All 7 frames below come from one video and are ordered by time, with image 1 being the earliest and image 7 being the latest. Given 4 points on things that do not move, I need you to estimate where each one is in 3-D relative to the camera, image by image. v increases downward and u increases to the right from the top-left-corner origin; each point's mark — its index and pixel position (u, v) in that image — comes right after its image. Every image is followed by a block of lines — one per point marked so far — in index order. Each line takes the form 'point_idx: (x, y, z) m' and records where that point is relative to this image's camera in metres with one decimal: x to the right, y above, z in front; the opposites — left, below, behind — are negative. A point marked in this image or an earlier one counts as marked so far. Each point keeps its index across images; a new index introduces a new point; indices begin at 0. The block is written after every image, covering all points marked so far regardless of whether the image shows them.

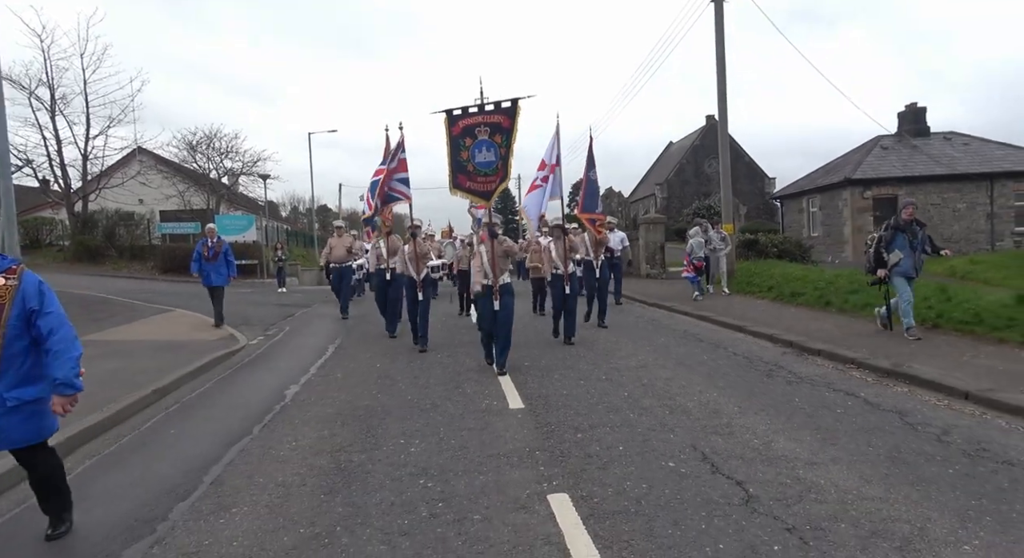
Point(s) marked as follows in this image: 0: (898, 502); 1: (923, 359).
0: (+2.2, -1.3, +4.0) m
1: (+4.6, -0.9, +7.7) m
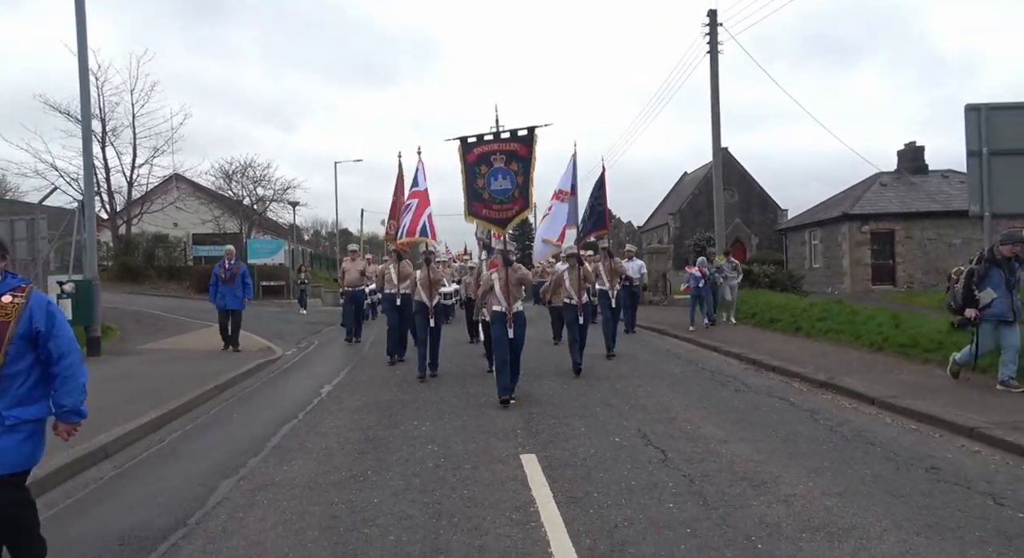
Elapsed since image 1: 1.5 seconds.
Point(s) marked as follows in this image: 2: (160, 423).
0: (+2.1, -1.5, +5.5) m
1: (+4.5, -1.3, +9.2) m
2: (-4.1, -1.7, +8.0) m
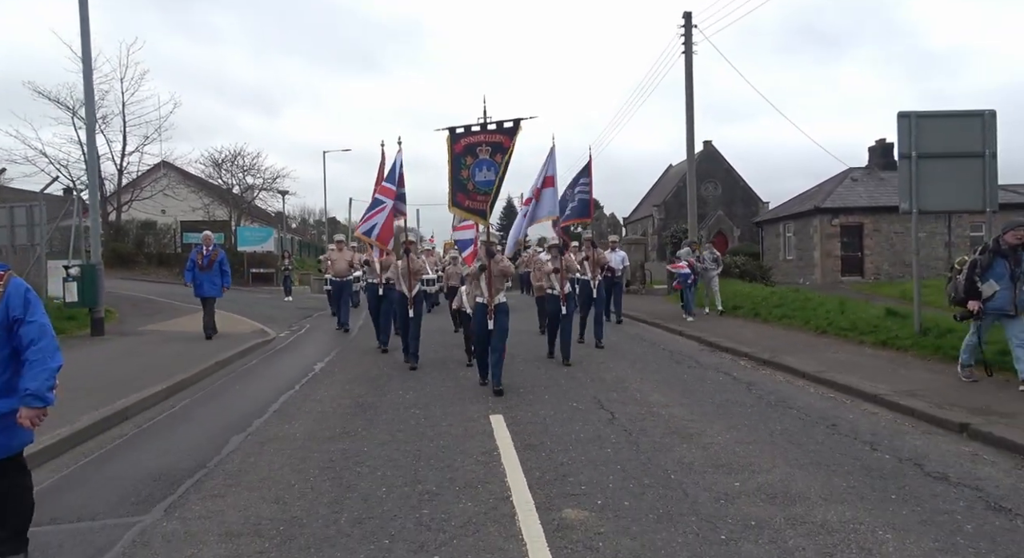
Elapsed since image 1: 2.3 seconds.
0: (+1.8, -1.3, +6.5) m
1: (+4.2, -1.1, +10.3) m
2: (-4.4, -1.5, +8.9) m
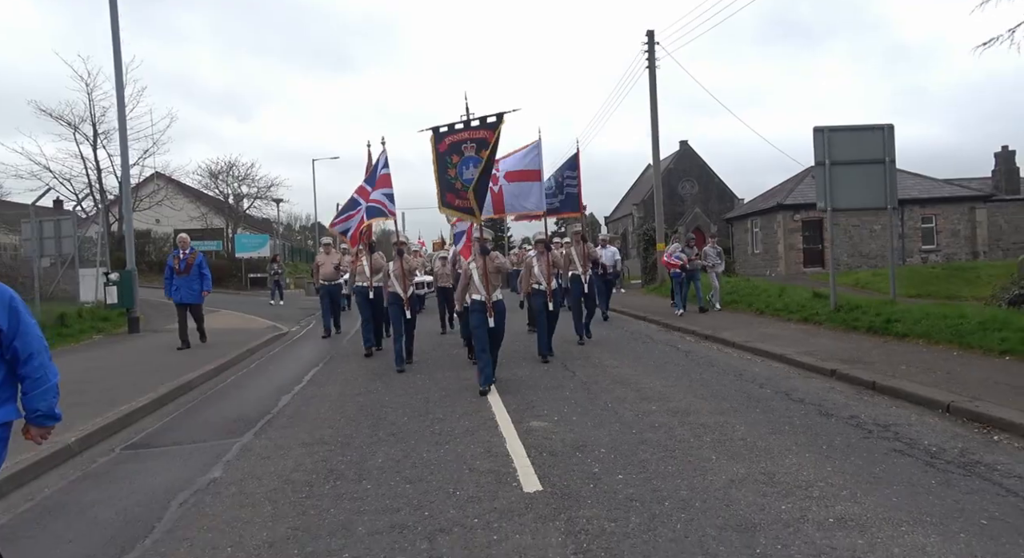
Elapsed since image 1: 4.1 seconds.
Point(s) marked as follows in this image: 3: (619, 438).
0: (+1.6, -1.2, +8.5) m
1: (+3.9, -0.9, +12.3) m
2: (-4.7, -1.5, +10.8) m
3: (+0.9, -1.3, +5.6) m
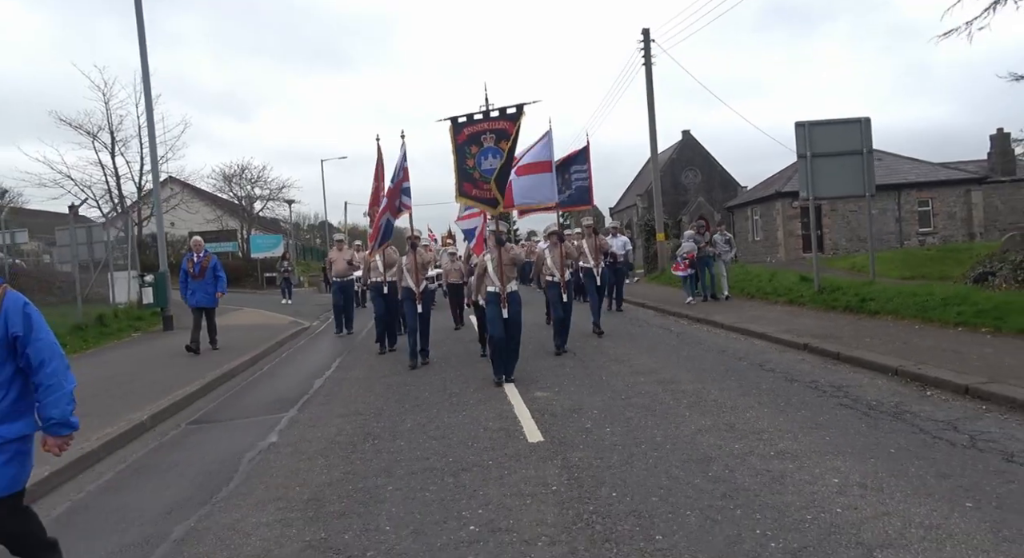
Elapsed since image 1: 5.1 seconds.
0: (+1.7, -1.0, +9.5) m
1: (+4.0, -0.7, +13.3) m
2: (-4.5, -1.4, +11.9) m
3: (+0.9, -1.2, +6.6) m
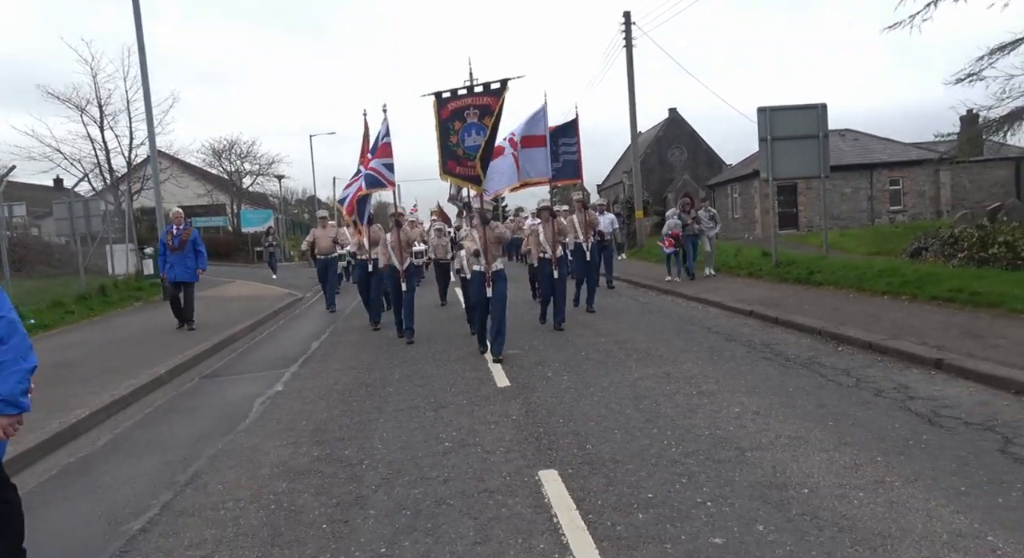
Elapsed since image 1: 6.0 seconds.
0: (+1.3, -0.6, +10.6) m
1: (+3.6, -0.1, +14.4) m
2: (-4.9, -0.9, +12.9) m
3: (+0.6, -0.9, +7.7) m
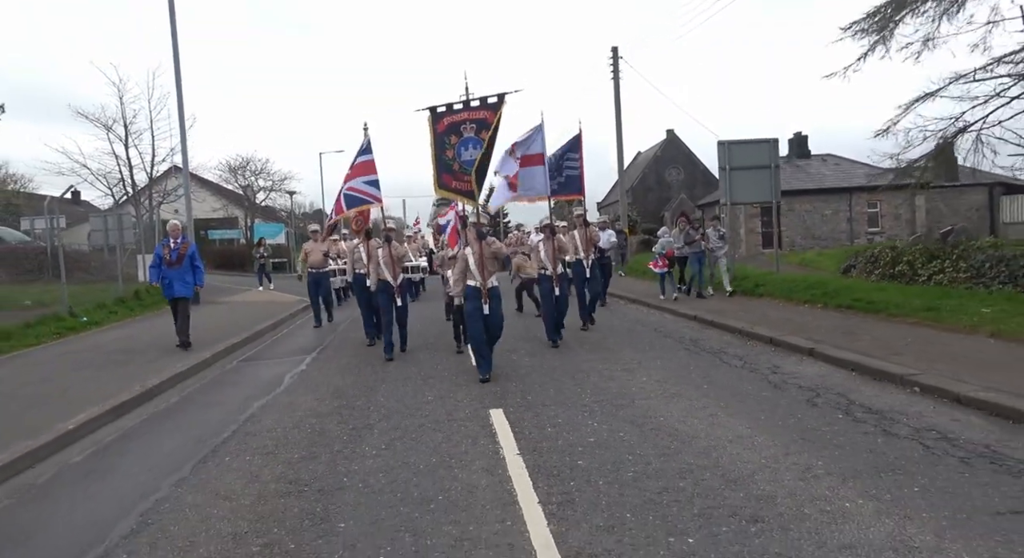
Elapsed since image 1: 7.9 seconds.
0: (+1.0, -0.8, +12.5) m
1: (+3.4, -0.4, +16.3) m
2: (-5.2, -1.1, +14.8) m
3: (+0.3, -1.0, +9.6) m
